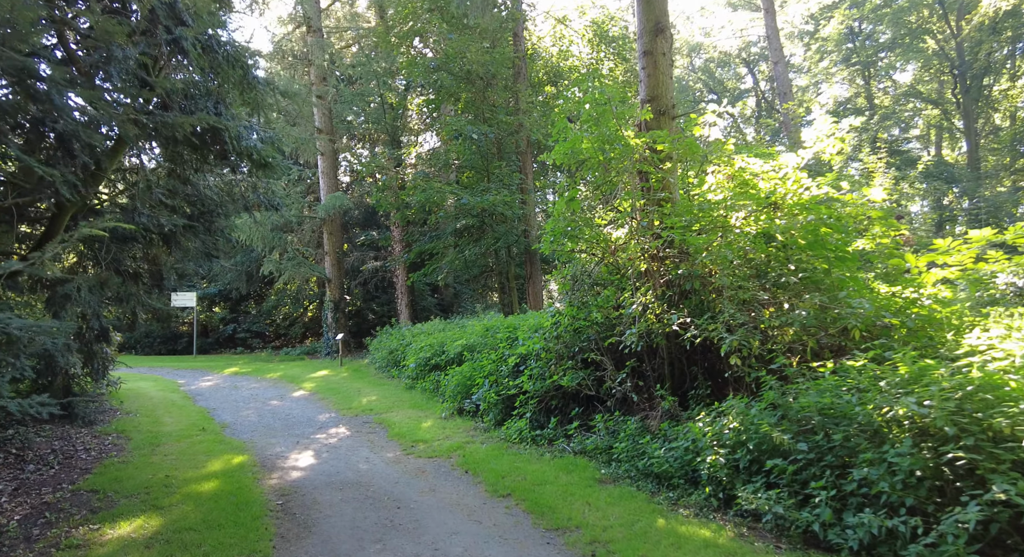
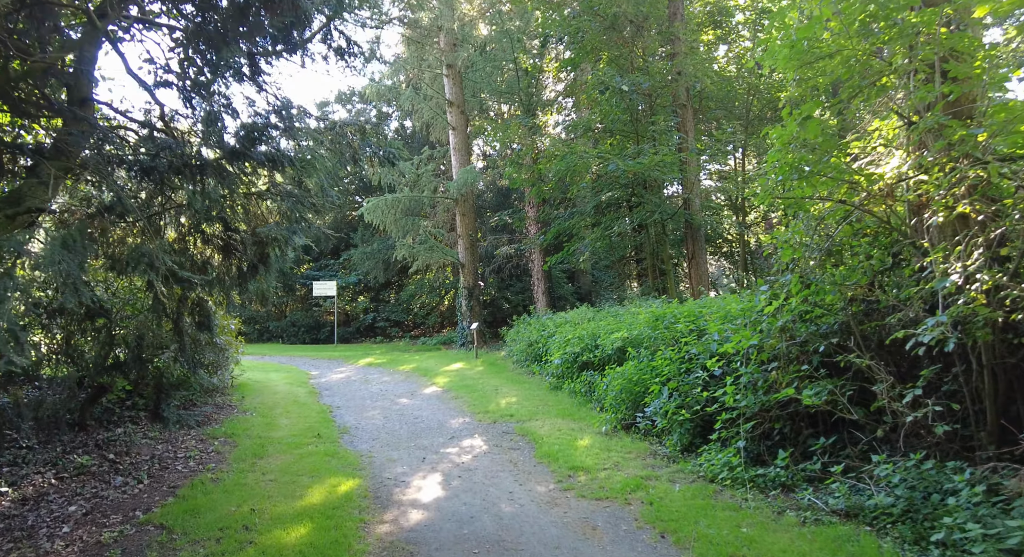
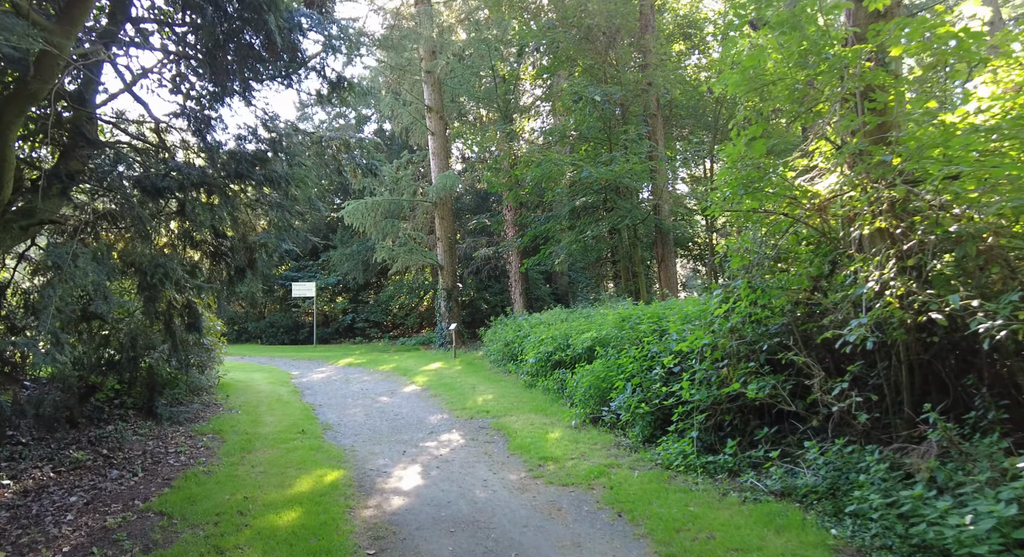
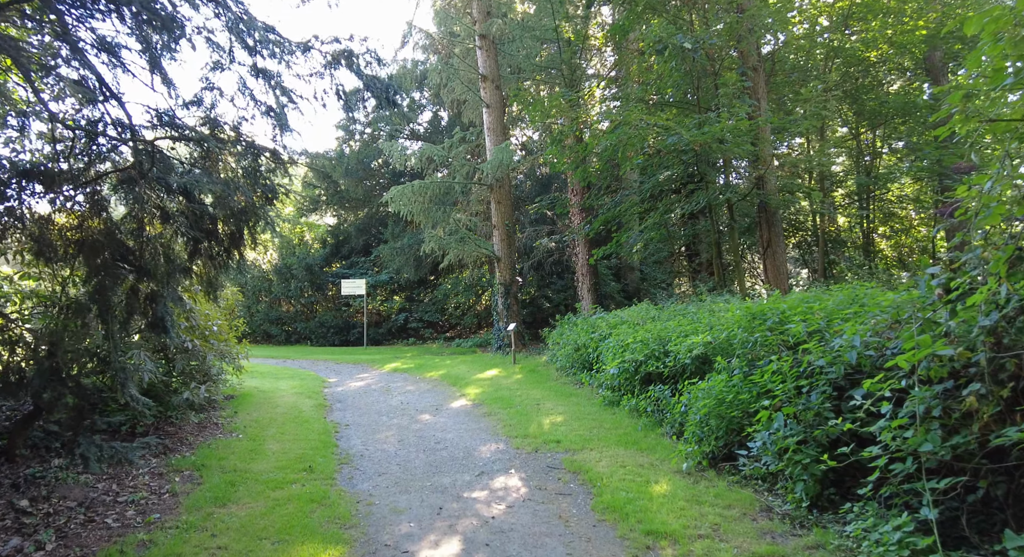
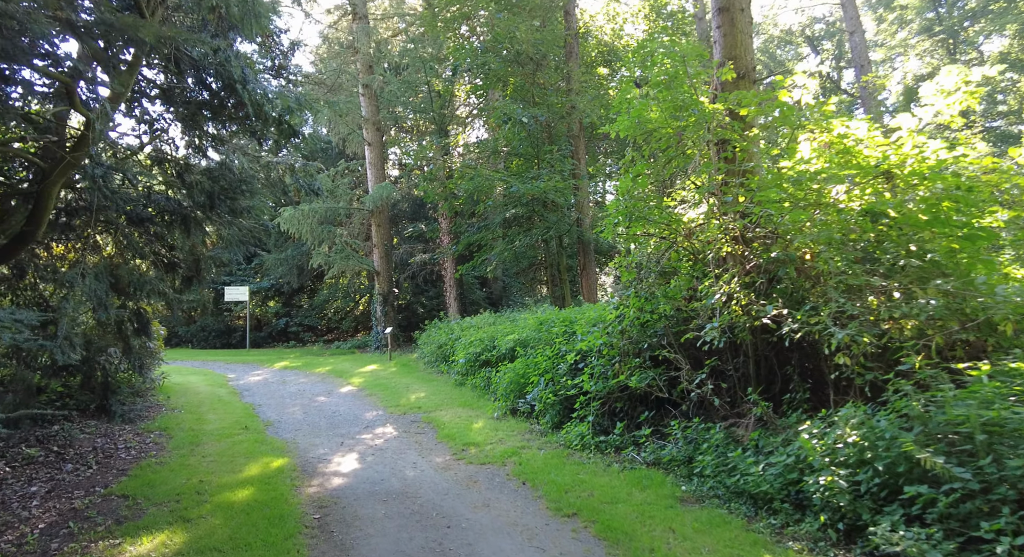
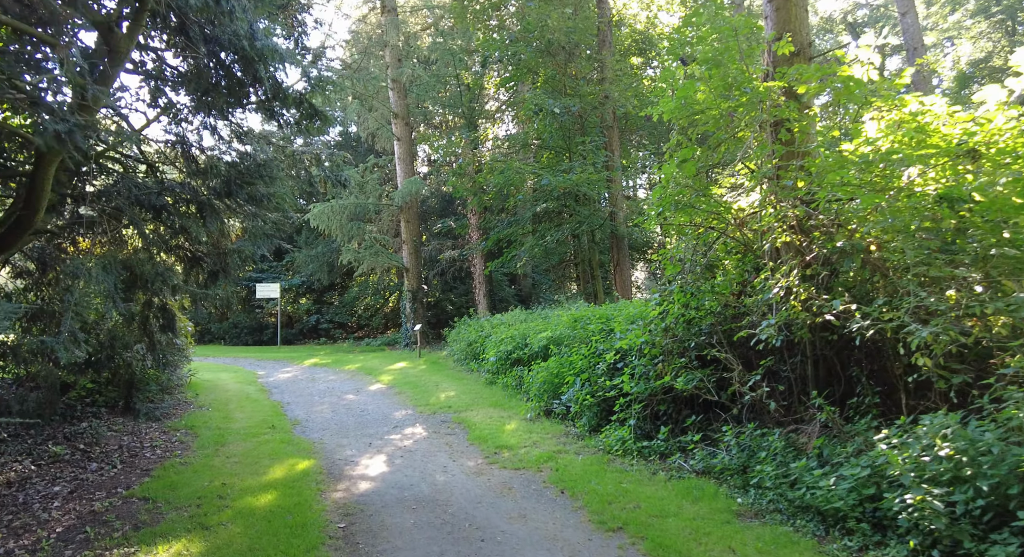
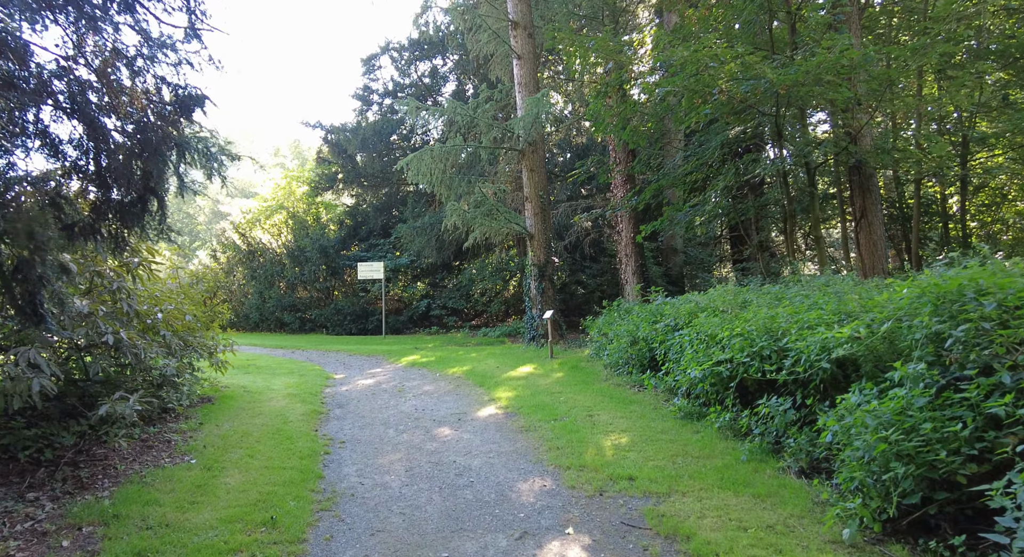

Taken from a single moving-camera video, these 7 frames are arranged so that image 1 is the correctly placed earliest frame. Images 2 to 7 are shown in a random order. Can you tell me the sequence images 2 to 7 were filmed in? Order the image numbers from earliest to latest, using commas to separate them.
5, 6, 3, 2, 4, 7
